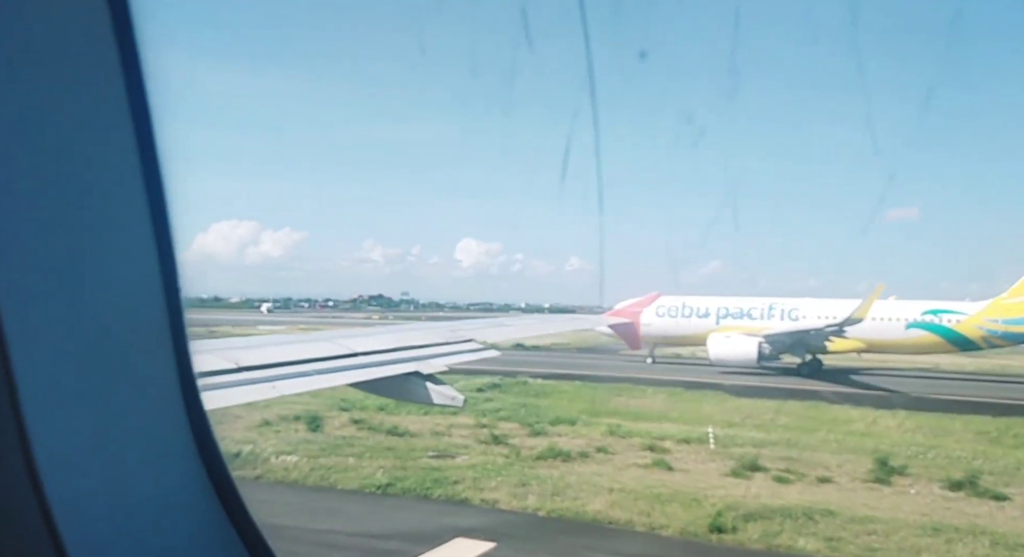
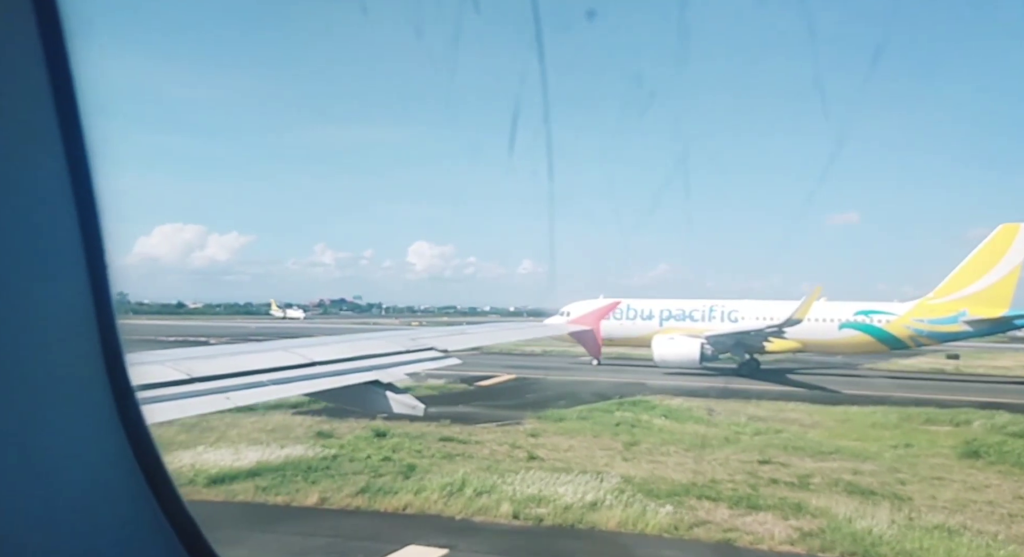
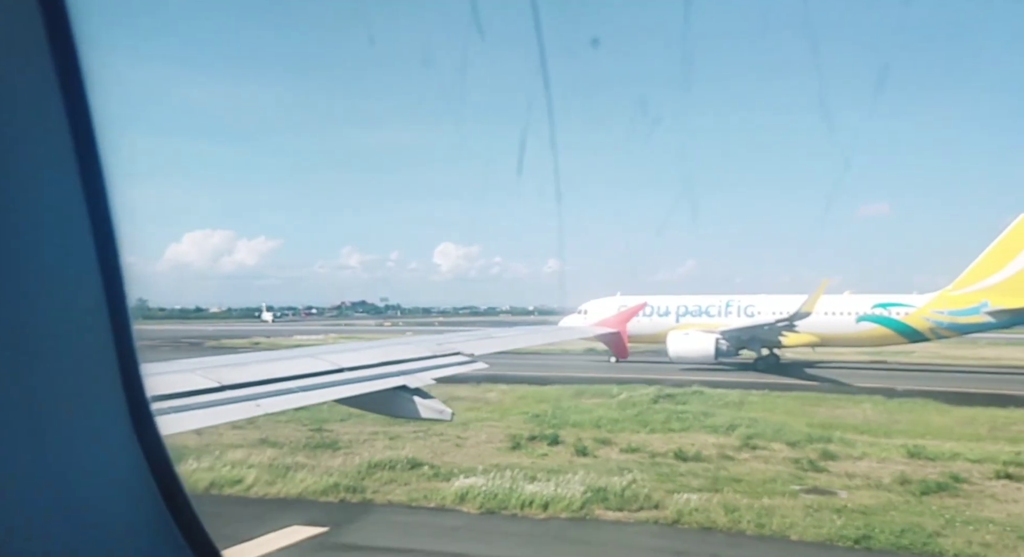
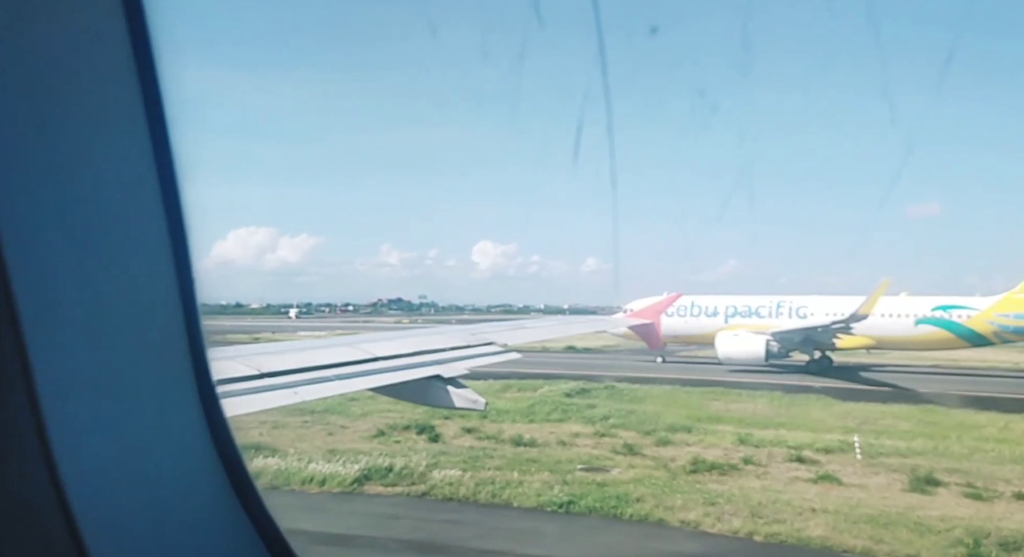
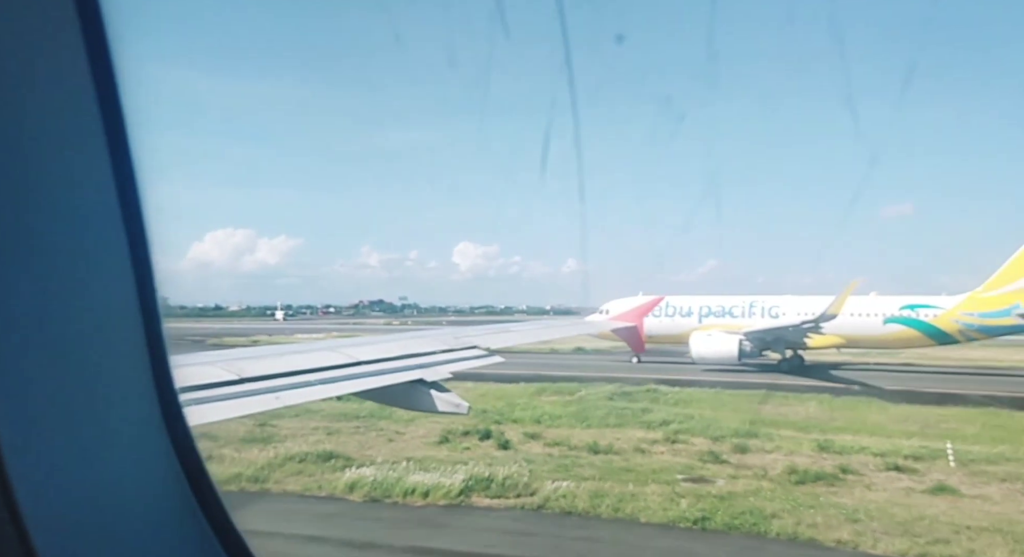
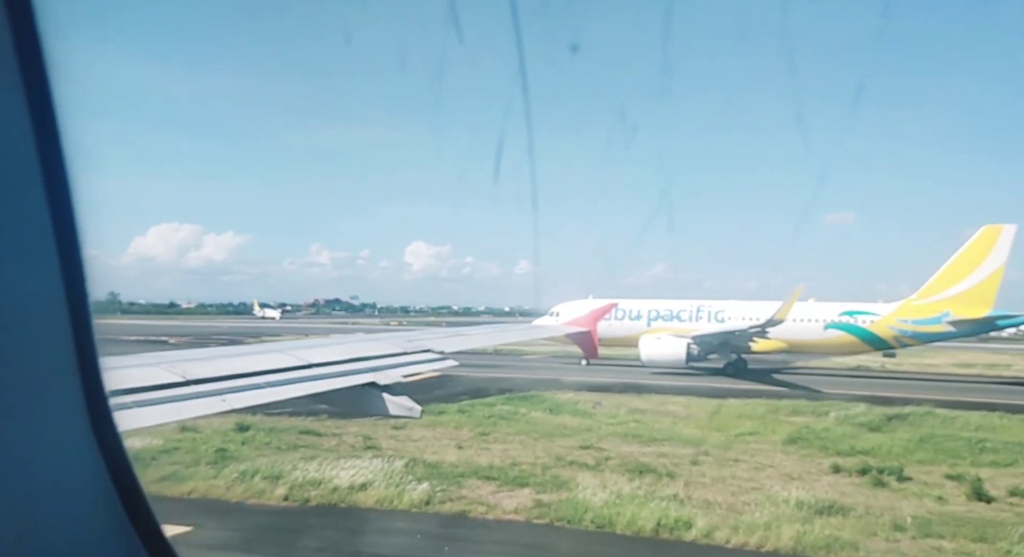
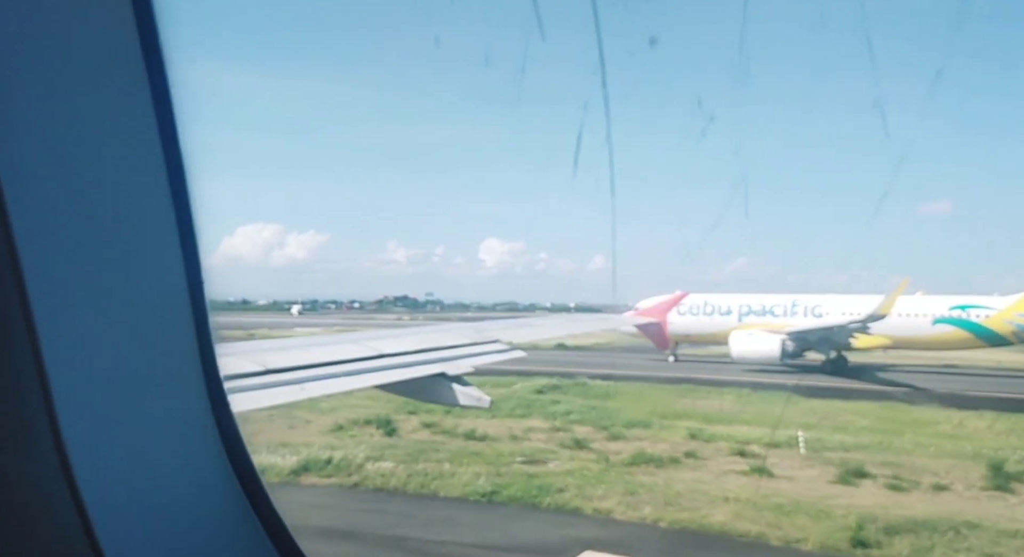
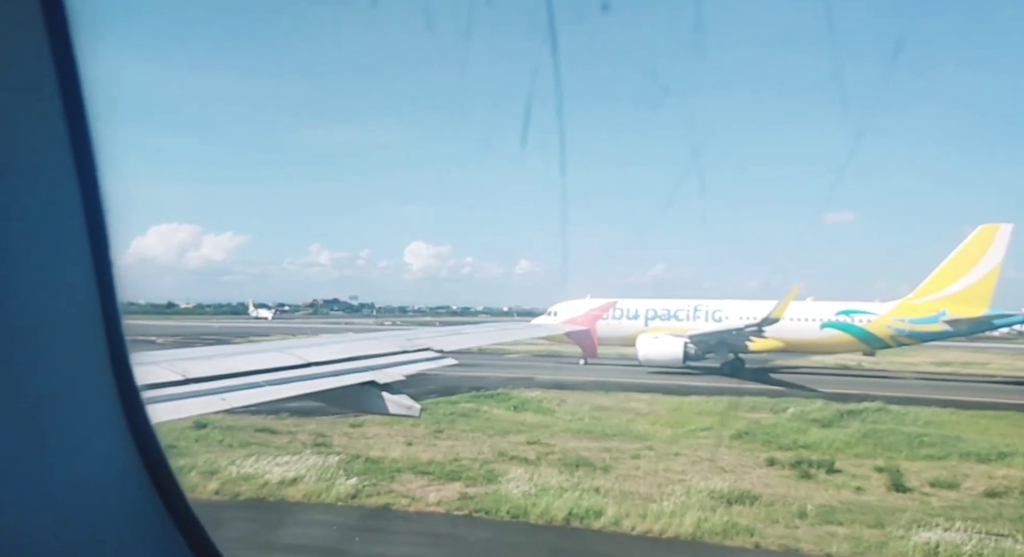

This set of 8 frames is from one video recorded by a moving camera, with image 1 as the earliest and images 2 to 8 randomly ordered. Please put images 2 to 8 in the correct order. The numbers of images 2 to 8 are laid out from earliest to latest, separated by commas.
7, 4, 5, 3, 8, 6, 2
